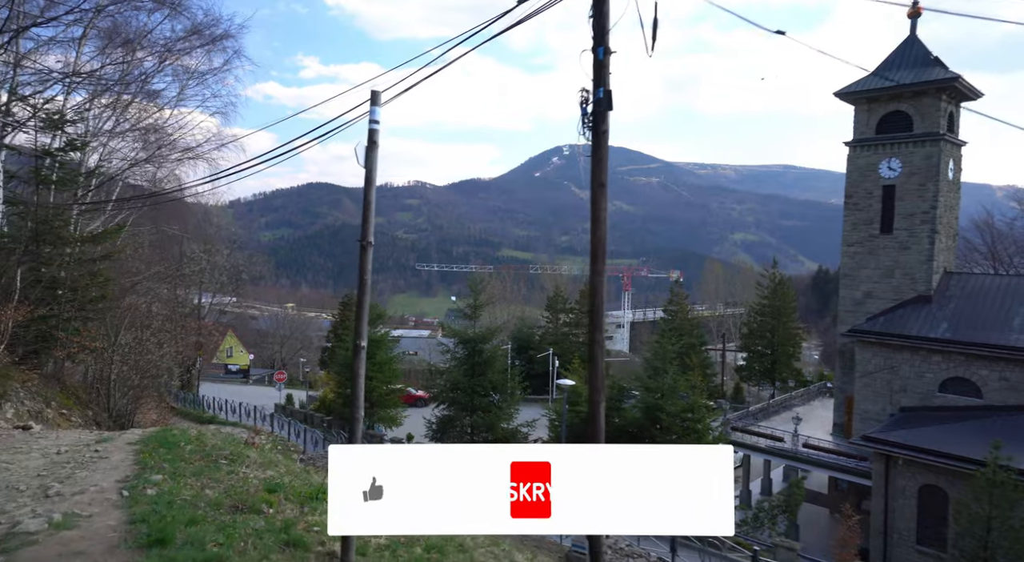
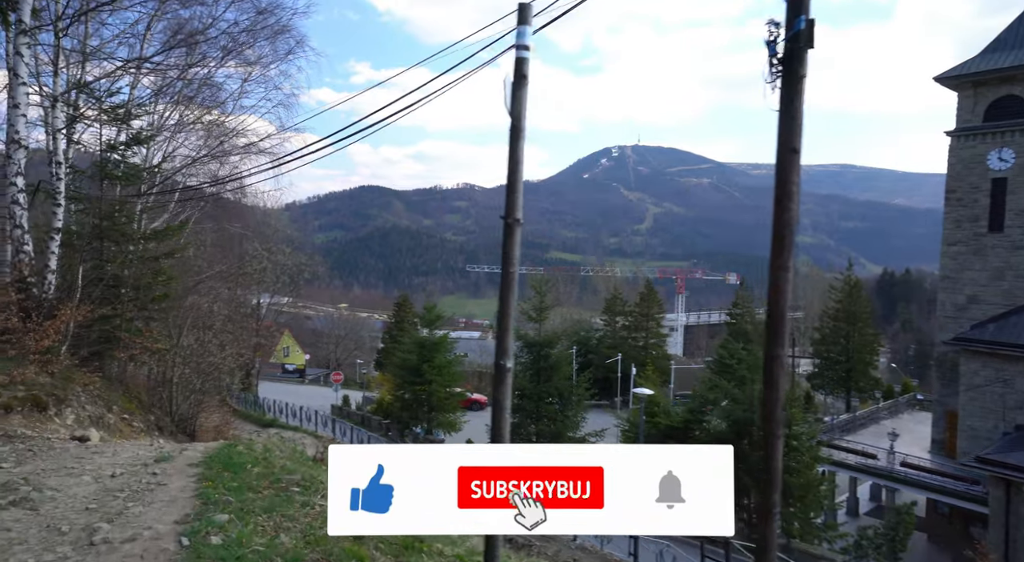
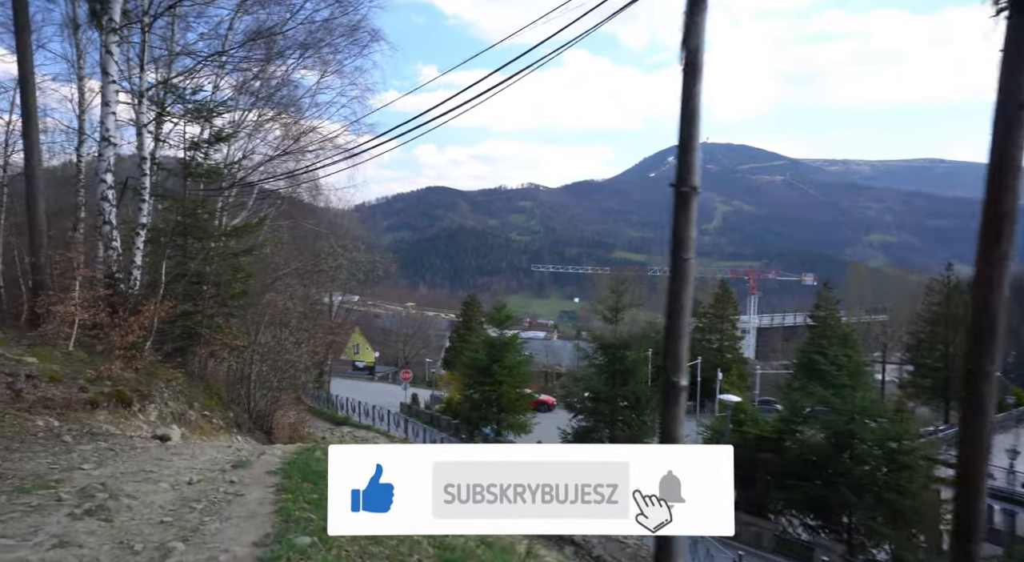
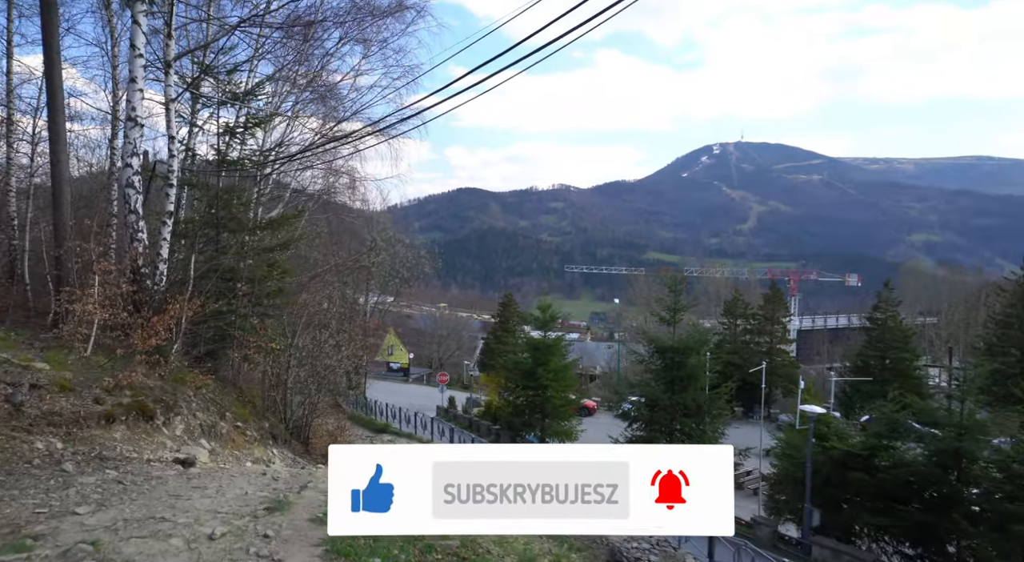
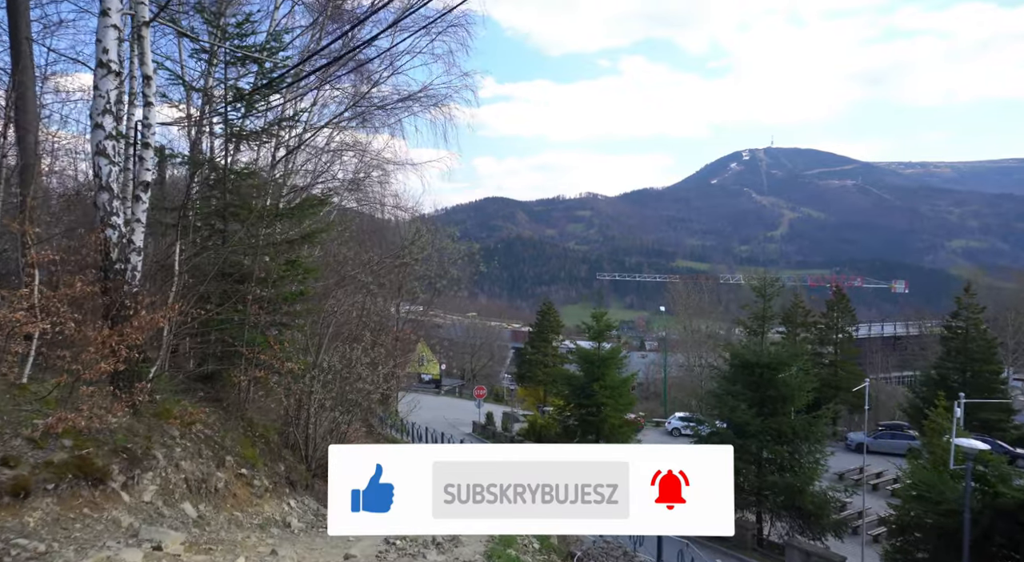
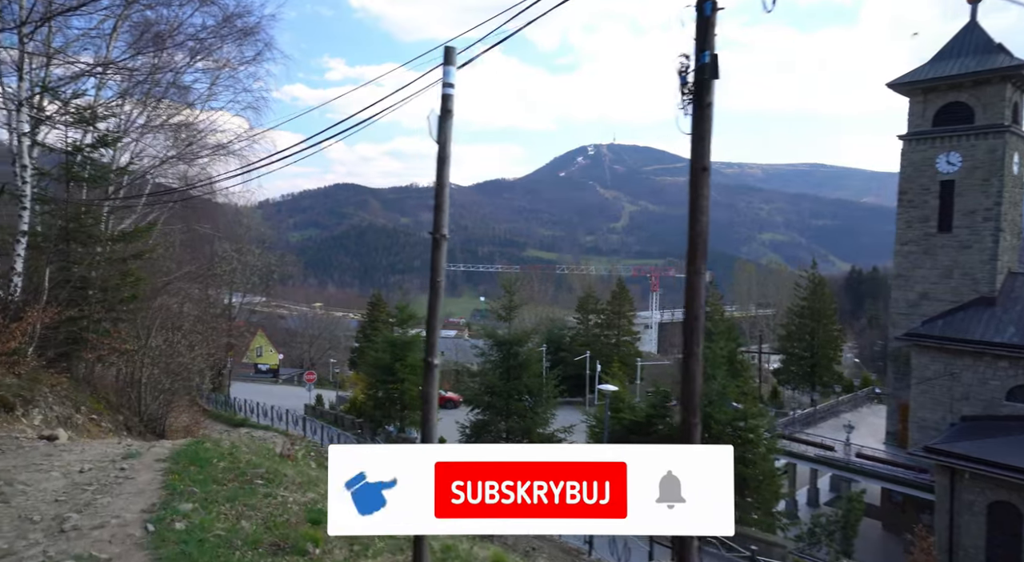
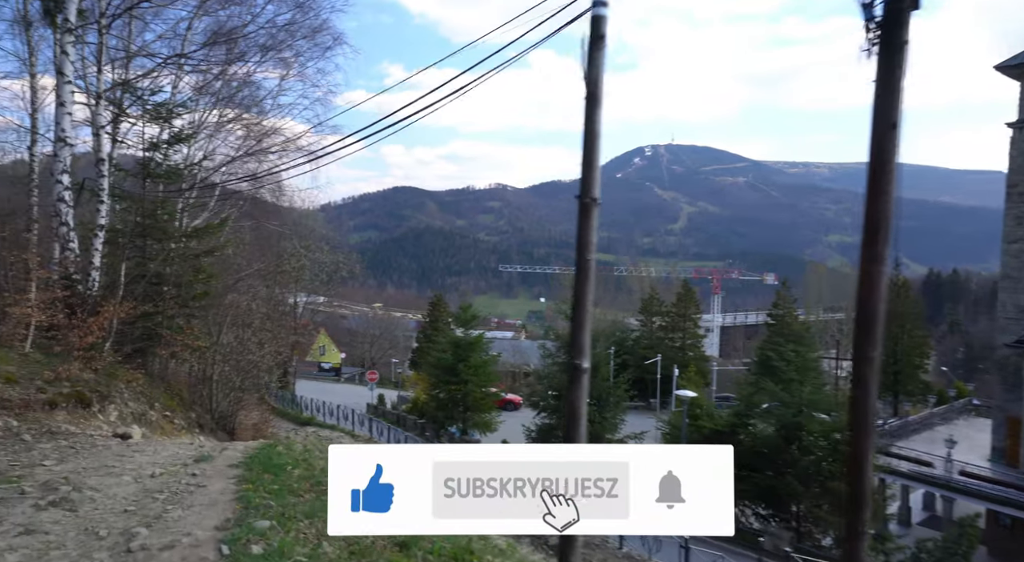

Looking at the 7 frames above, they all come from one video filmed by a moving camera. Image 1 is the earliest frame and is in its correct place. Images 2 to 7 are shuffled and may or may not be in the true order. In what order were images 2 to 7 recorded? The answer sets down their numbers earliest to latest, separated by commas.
6, 2, 7, 3, 4, 5
